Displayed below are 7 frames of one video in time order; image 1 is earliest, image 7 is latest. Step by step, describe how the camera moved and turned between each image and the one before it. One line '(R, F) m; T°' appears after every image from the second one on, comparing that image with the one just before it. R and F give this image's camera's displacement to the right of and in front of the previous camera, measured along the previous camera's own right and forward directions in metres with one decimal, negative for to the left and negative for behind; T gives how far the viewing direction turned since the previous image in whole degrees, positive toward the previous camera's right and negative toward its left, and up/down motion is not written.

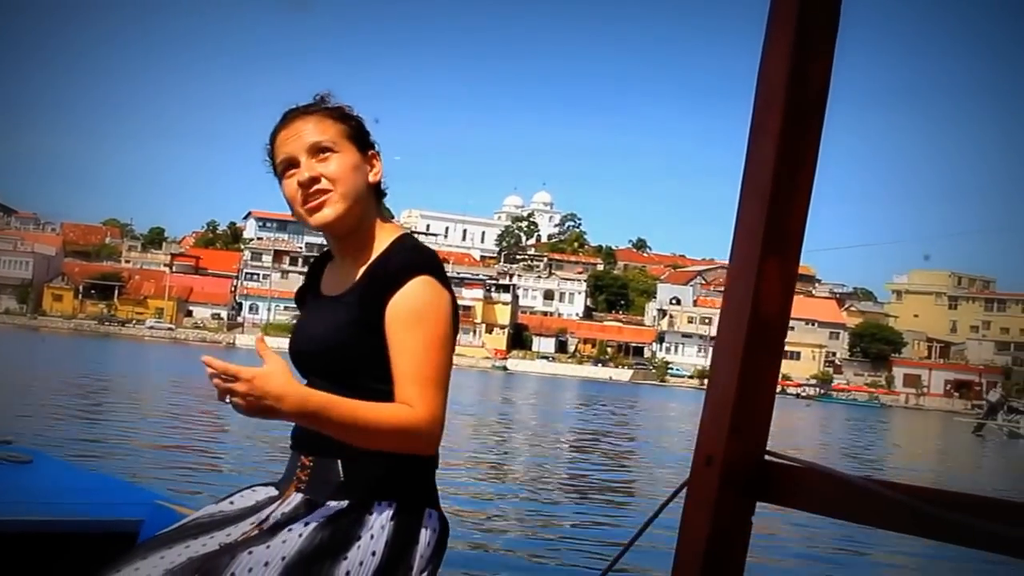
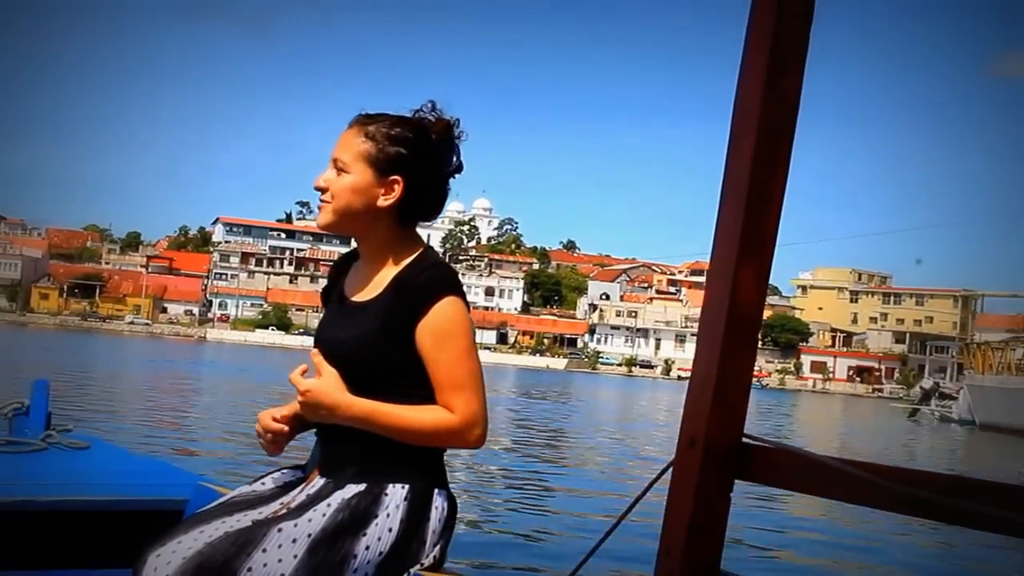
(+0.2, -0.4) m; 0°
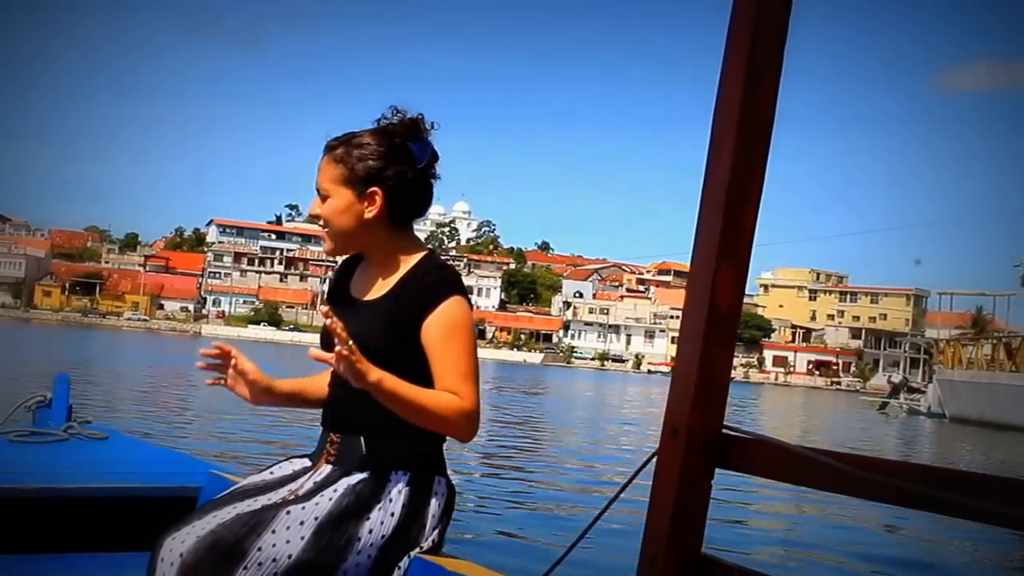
(+0.1, -0.2) m; 0°
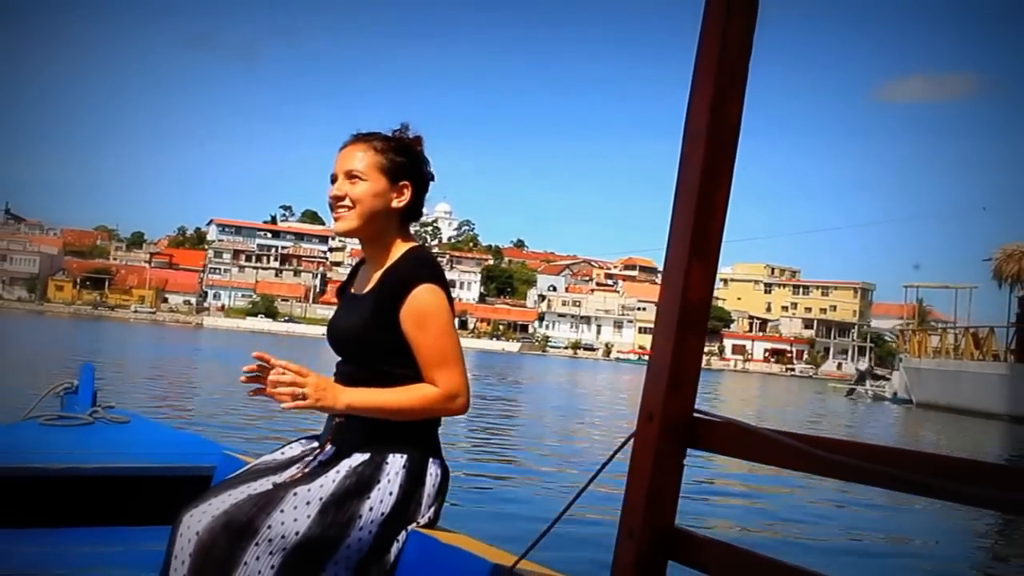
(+0.1, -0.4) m; 0°
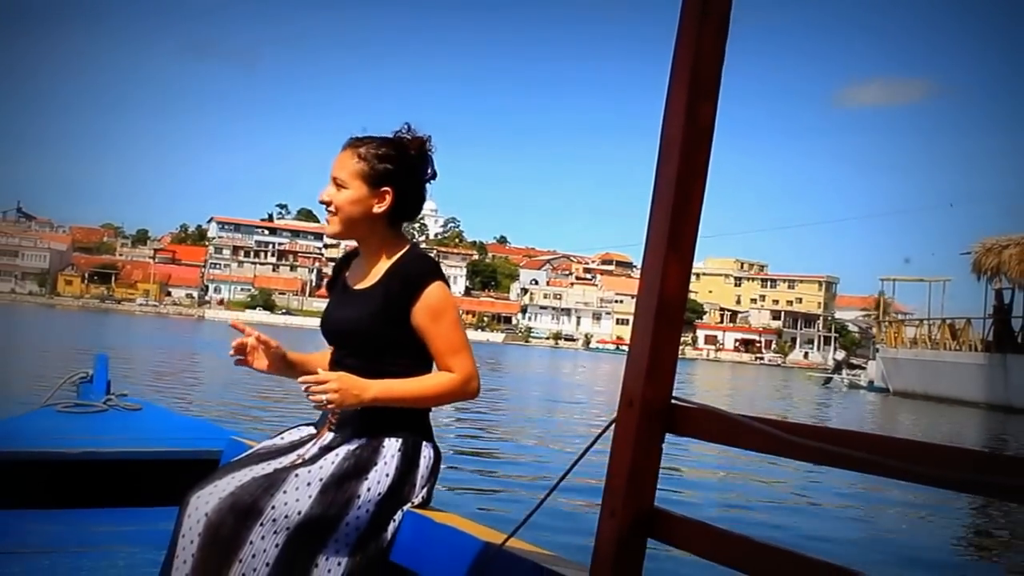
(+0.1, -0.3) m; 0°
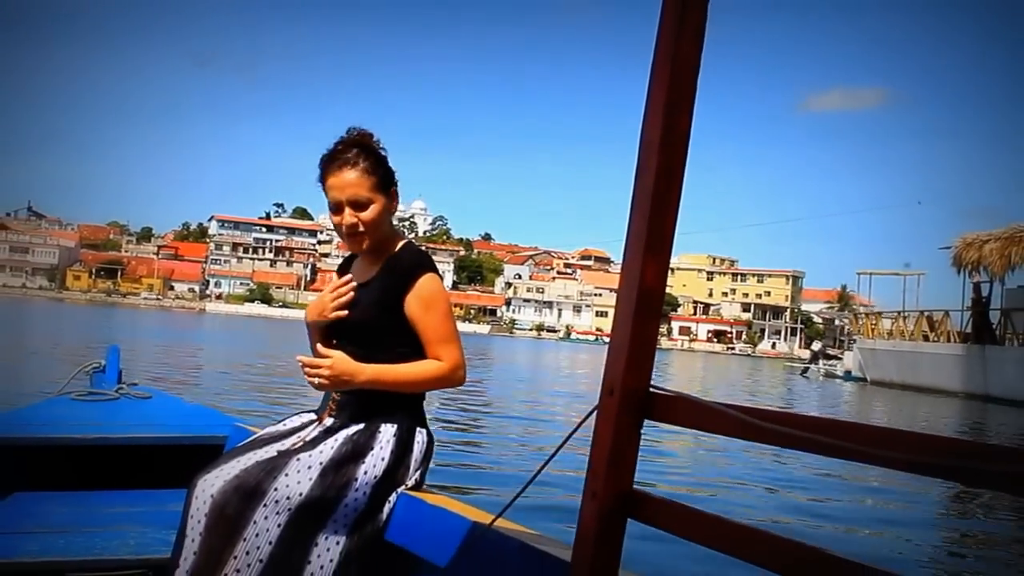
(+0.1, -0.3) m; 0°
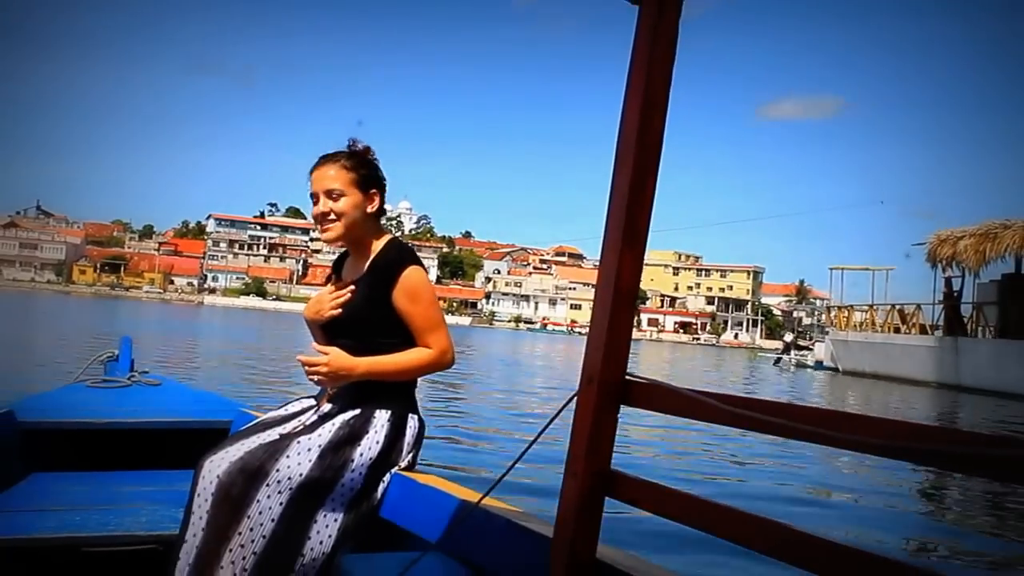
(+0.1, -0.4) m; 0°
